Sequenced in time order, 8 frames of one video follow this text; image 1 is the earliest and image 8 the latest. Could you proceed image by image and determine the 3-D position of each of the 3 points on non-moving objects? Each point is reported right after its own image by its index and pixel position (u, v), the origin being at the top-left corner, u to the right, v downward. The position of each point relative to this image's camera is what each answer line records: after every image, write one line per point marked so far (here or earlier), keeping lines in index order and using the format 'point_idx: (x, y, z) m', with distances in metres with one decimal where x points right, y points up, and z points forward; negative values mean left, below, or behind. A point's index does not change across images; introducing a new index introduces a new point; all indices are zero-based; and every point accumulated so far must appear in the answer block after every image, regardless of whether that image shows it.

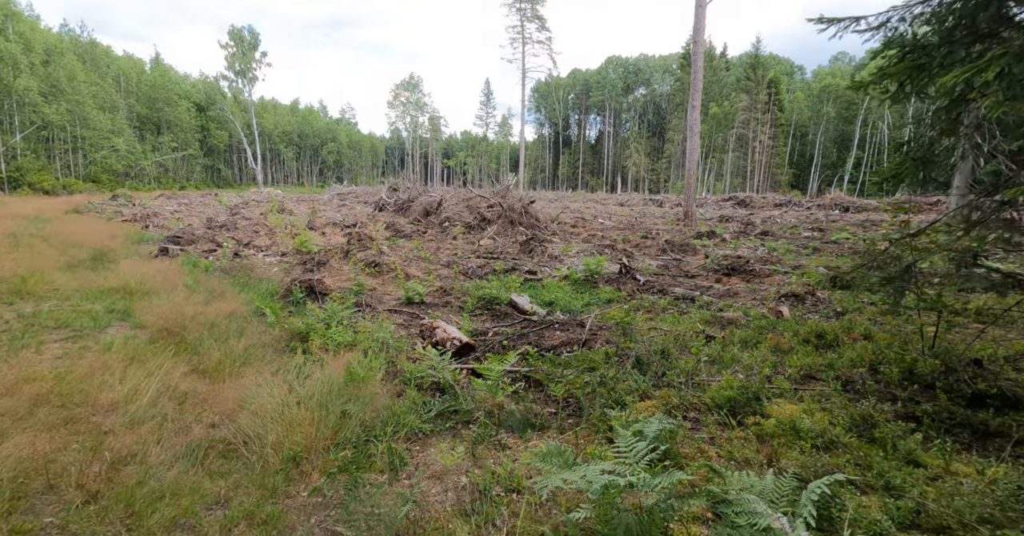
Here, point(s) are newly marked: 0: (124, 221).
0: (-10.9, +1.3, +14.8) m
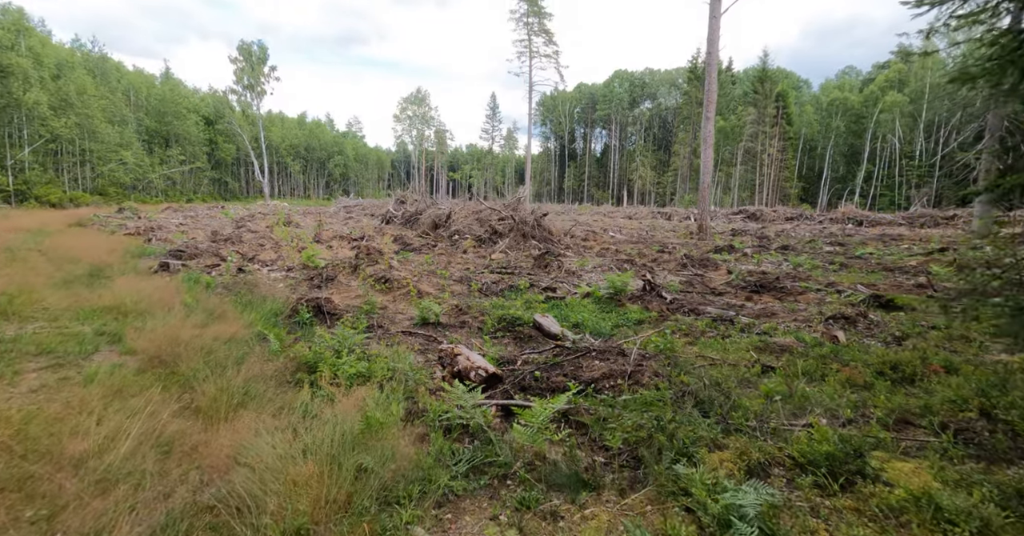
0: (-10.6, +0.9, +14.5) m
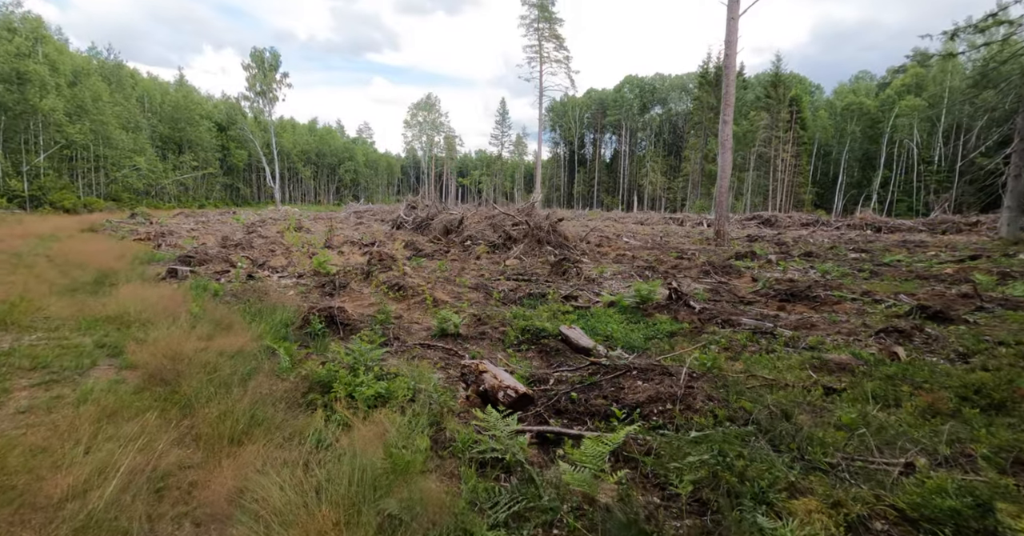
0: (-10.2, +0.8, +14.3) m
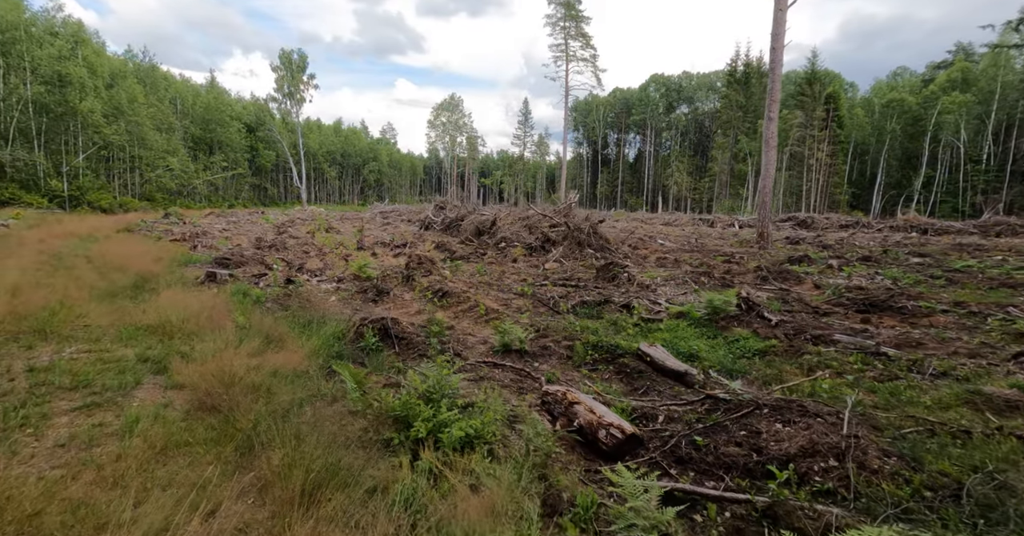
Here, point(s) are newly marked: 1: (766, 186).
0: (-9.2, +0.7, +14.3) m
1: (+8.7, +2.8, +18.0) m
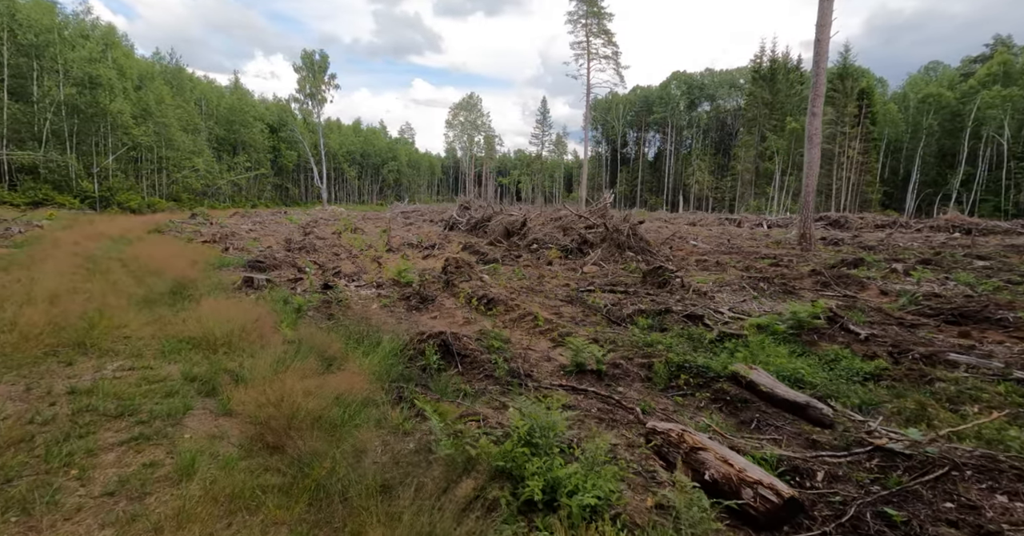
0: (-8.2, +0.7, +14.1) m
1: (+9.8, +2.7, +17.3) m
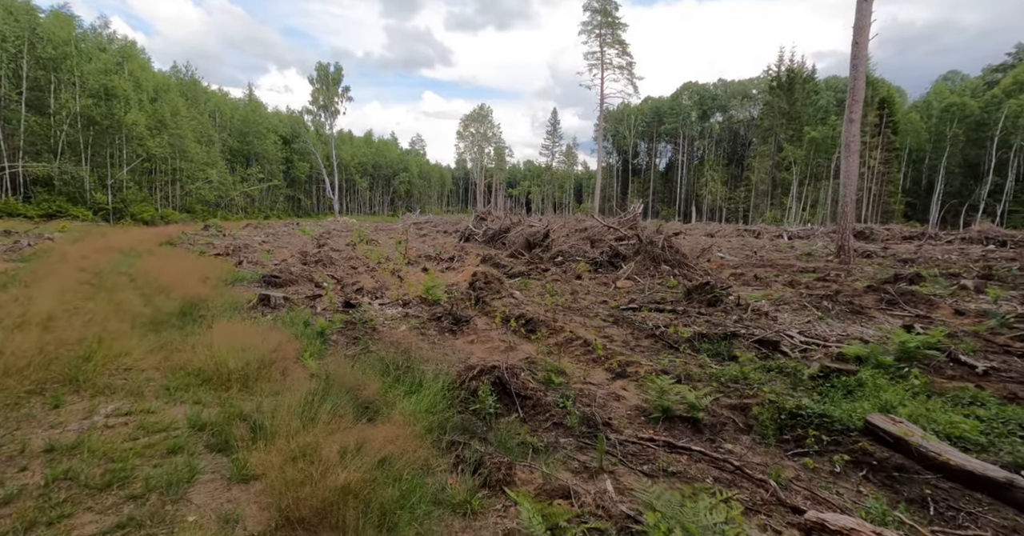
0: (-7.6, +0.3, +13.5) m
1: (+10.5, +2.3, +16.4) m
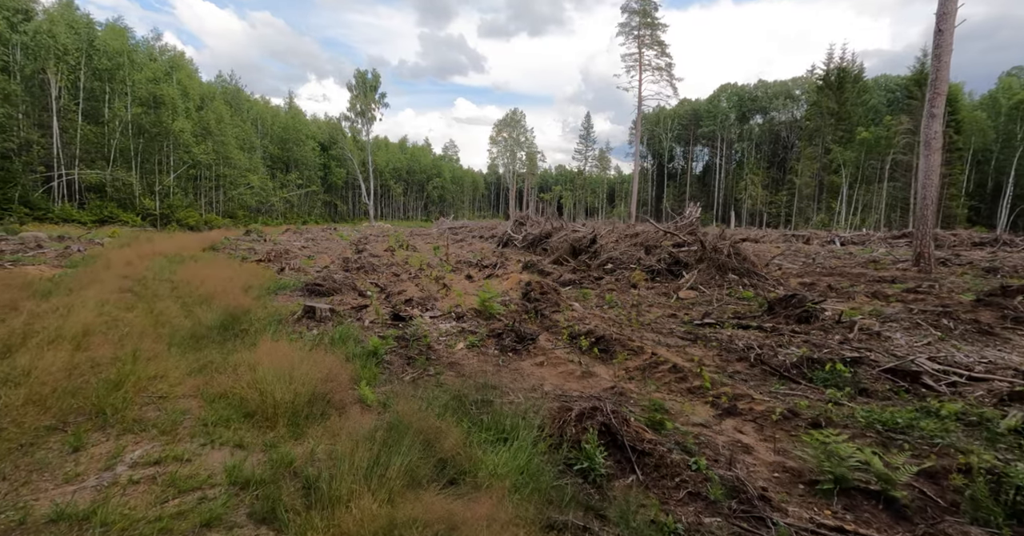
0: (-6.3, +0.2, +13.2) m
1: (+11.9, +2.0, +15.0) m
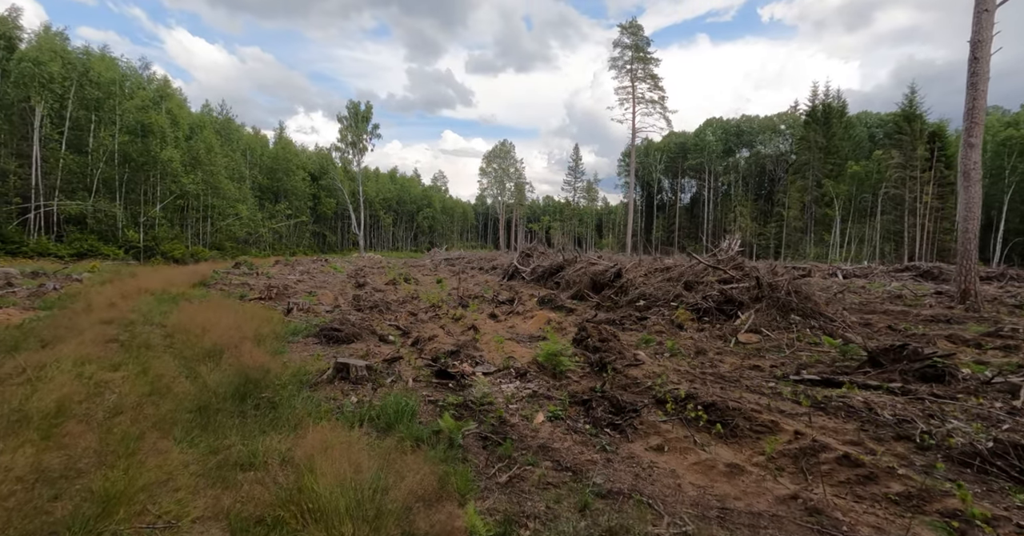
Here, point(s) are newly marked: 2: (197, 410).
0: (-5.6, -0.7, +11.8) m
1: (+12.5, +1.0, +14.2) m
2: (-2.5, -1.2, +4.2) m
